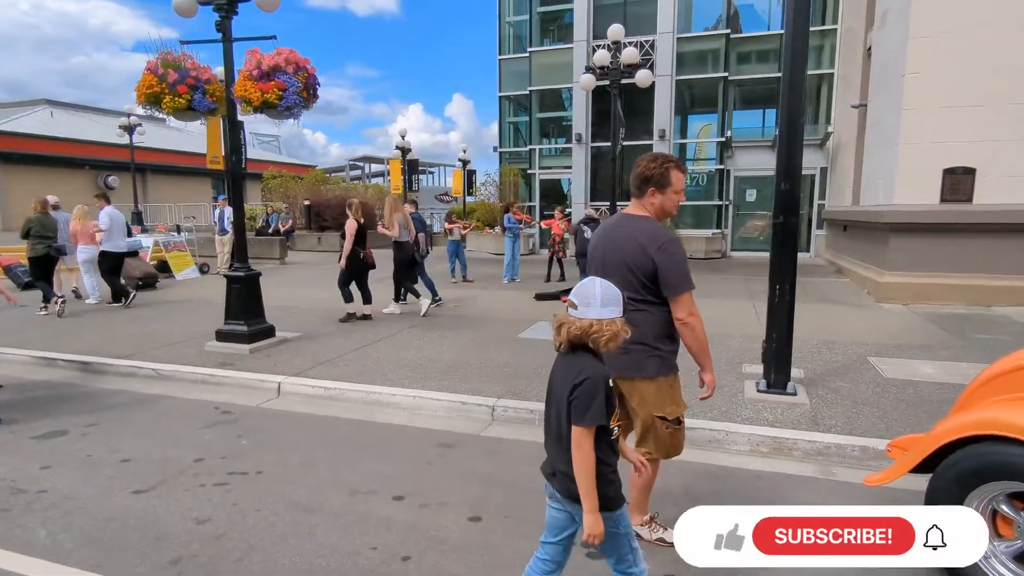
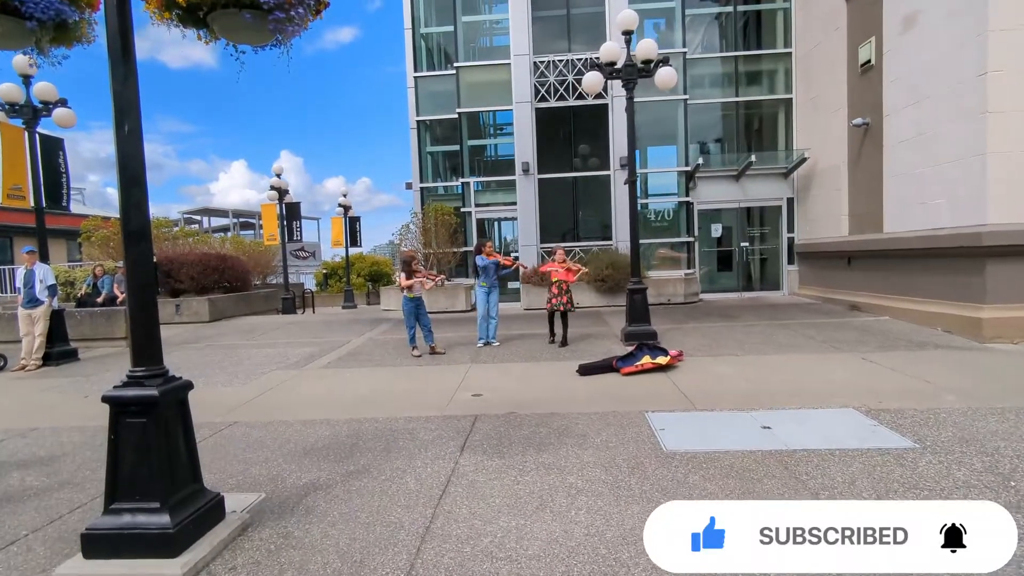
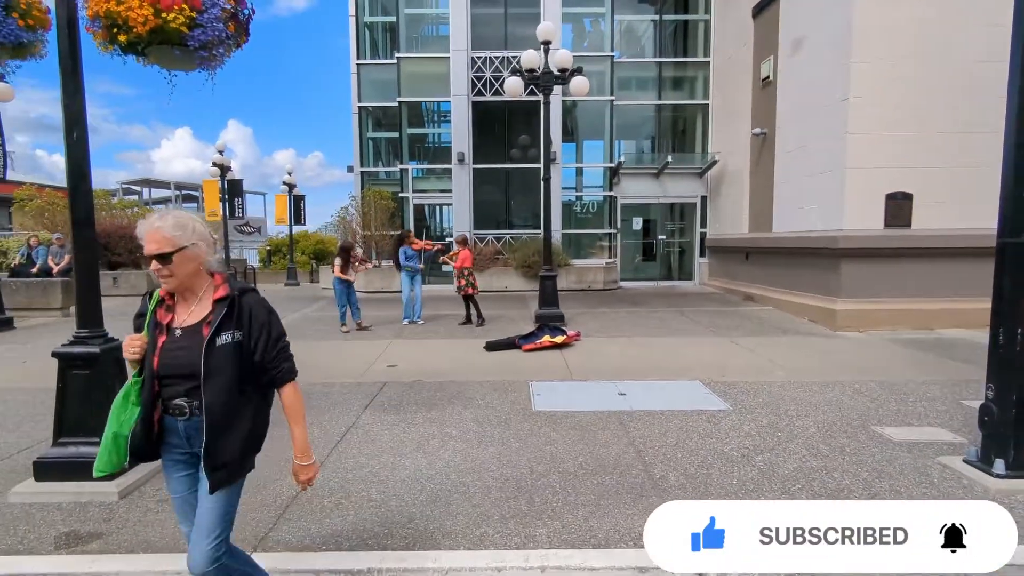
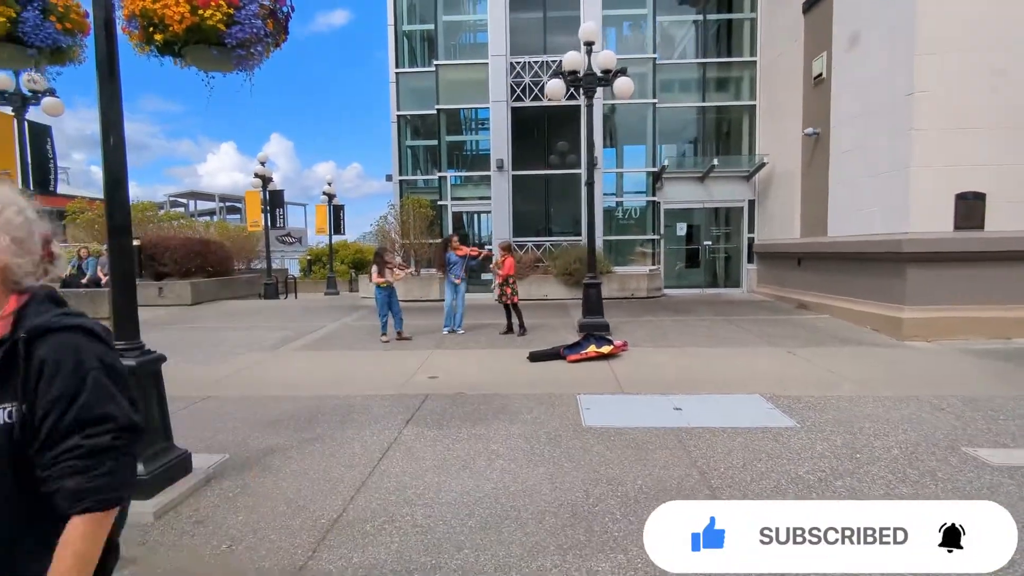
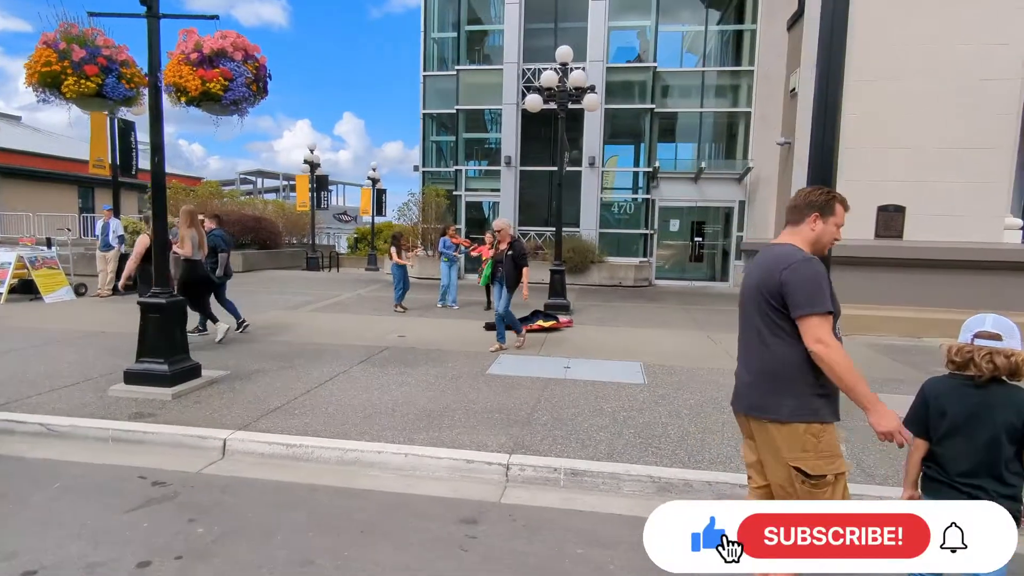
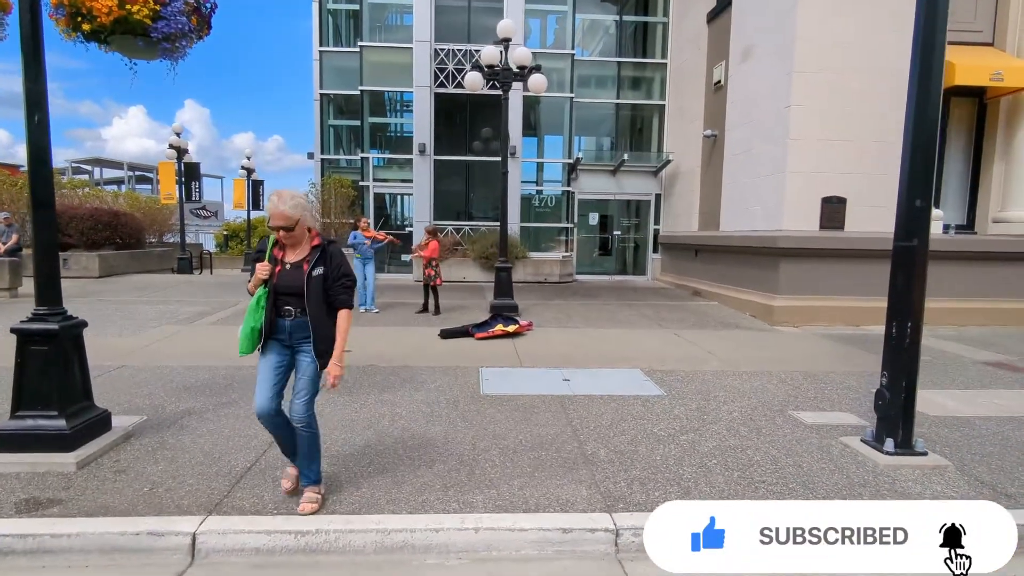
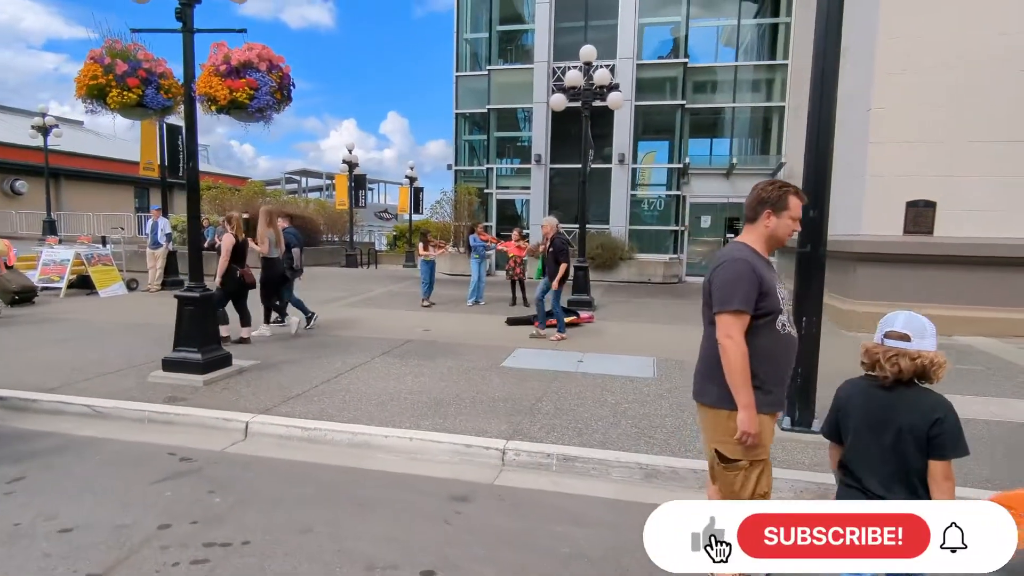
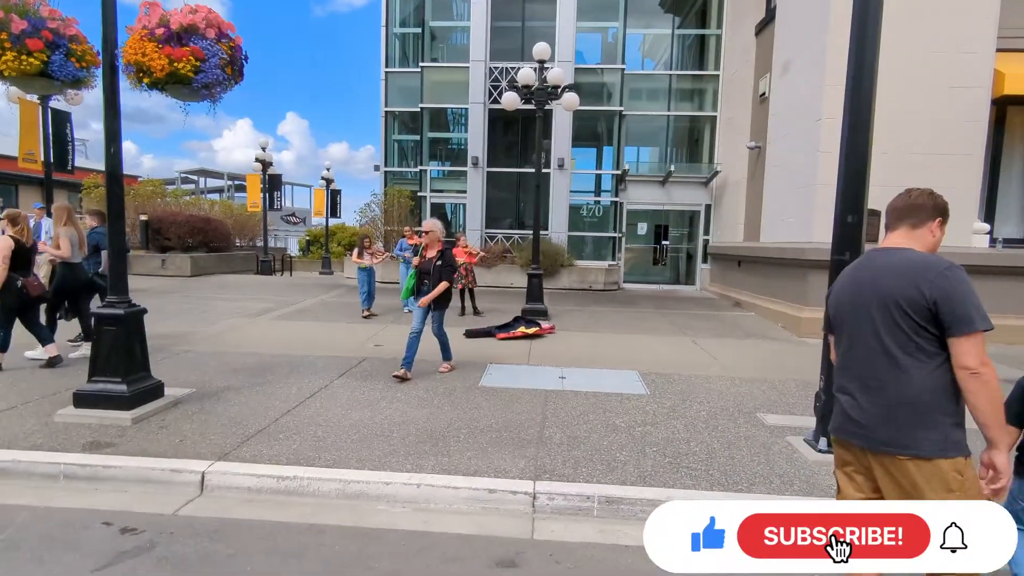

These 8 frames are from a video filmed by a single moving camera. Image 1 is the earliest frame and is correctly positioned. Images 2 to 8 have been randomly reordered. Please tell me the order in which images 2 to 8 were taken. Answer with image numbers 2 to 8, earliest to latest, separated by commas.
7, 5, 8, 6, 3, 4, 2
